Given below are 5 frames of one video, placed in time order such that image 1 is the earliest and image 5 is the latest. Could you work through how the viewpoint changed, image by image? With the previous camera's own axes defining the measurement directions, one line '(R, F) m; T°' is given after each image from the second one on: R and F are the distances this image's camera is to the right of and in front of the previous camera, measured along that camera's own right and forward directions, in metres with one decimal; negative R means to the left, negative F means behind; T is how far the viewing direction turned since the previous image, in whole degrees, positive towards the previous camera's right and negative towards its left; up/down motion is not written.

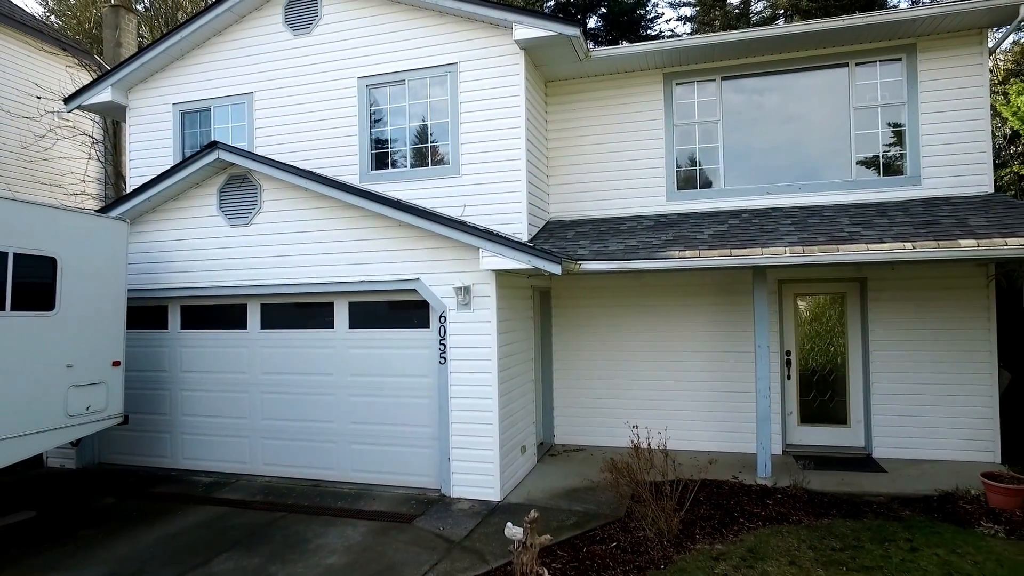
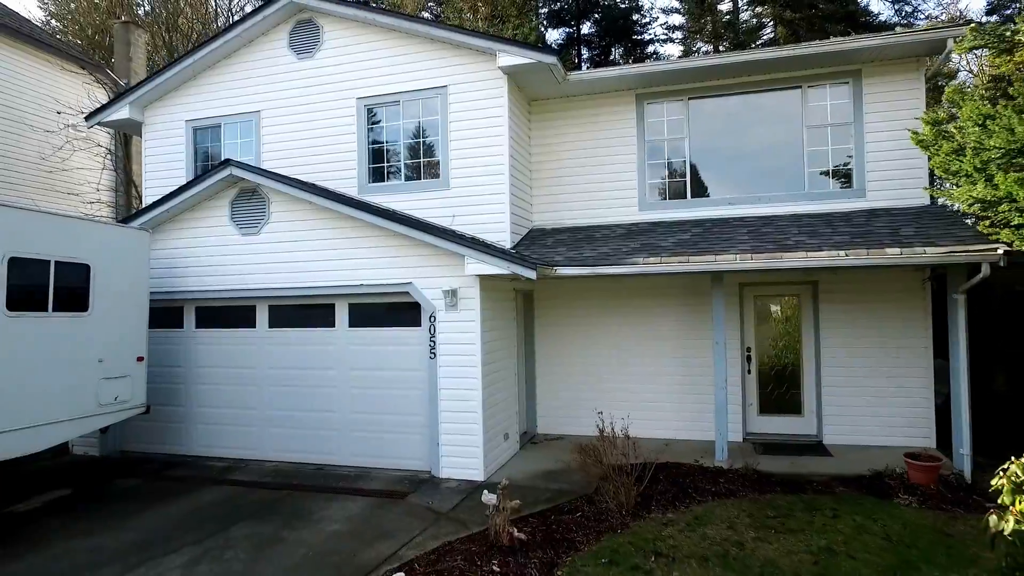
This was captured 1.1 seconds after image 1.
(+0.2, -0.8) m; 0°
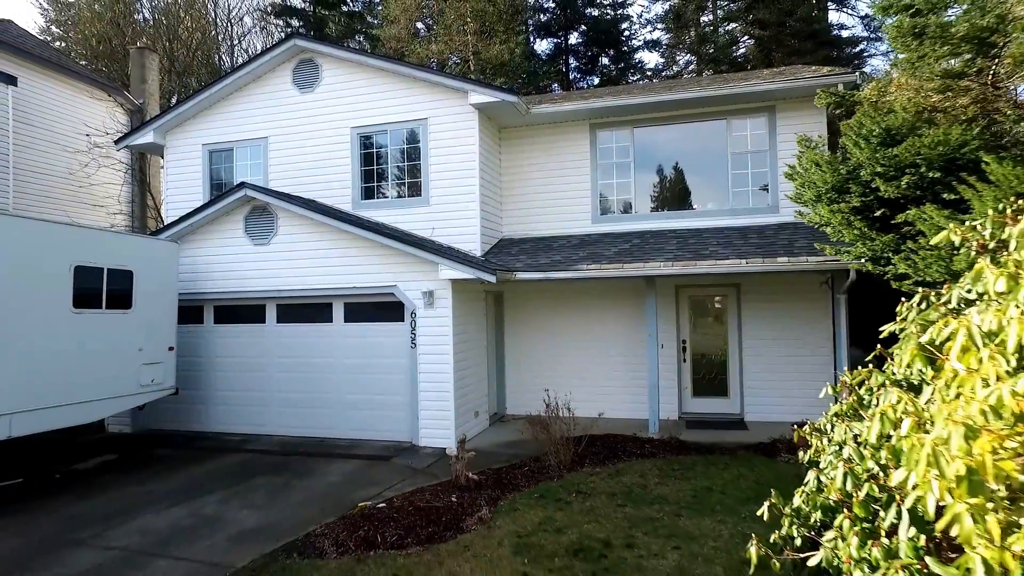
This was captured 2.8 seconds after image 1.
(+0.5, -1.5) m; 0°
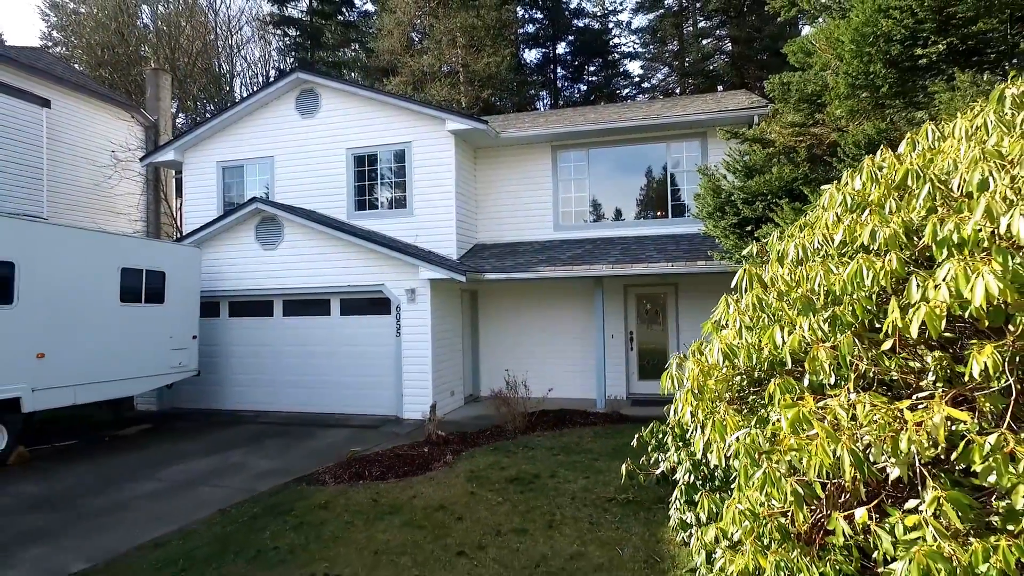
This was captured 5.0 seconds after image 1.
(+0.5, -1.7) m; 0°
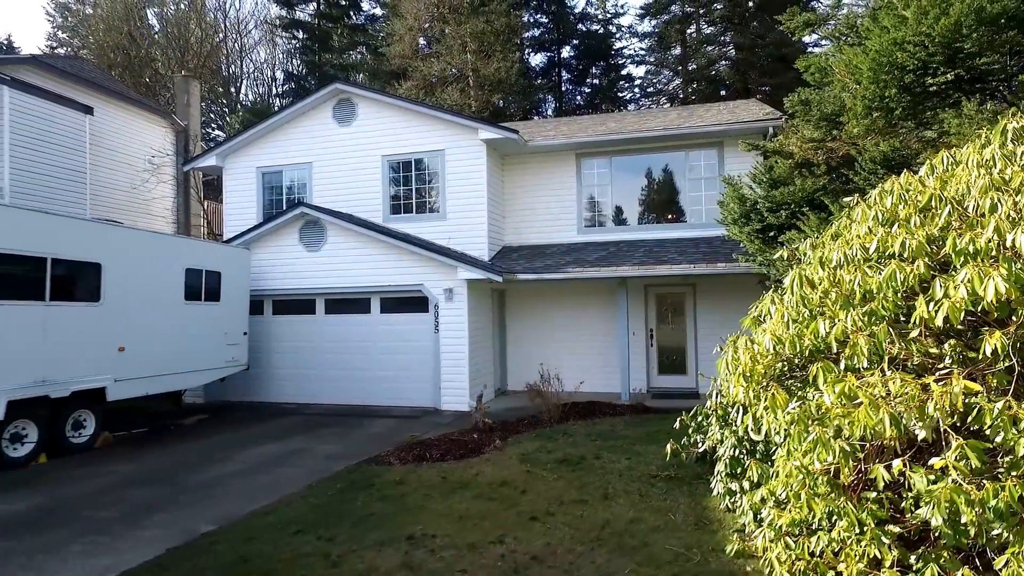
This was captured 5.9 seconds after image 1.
(-0.7, -0.7) m; 0°
